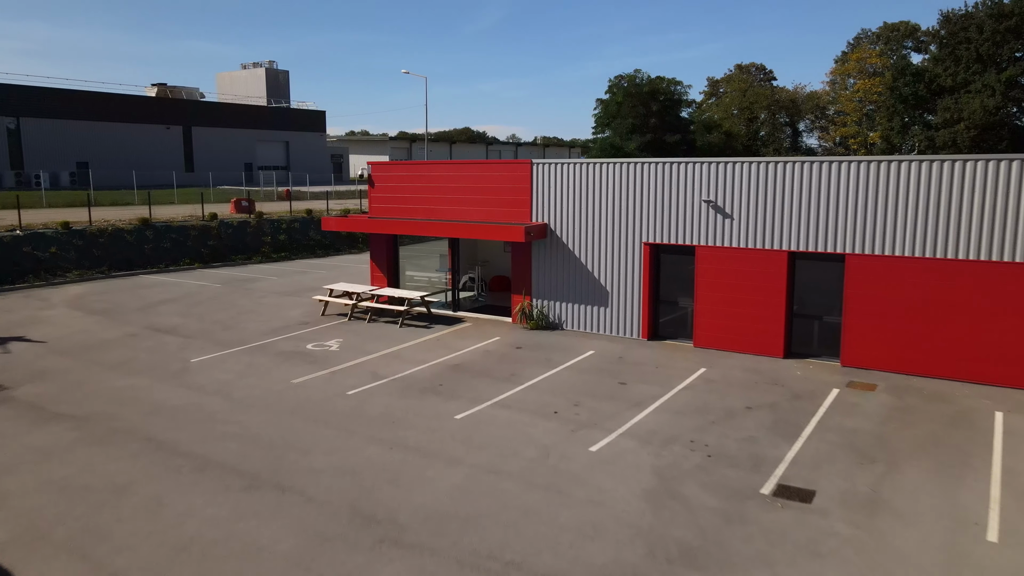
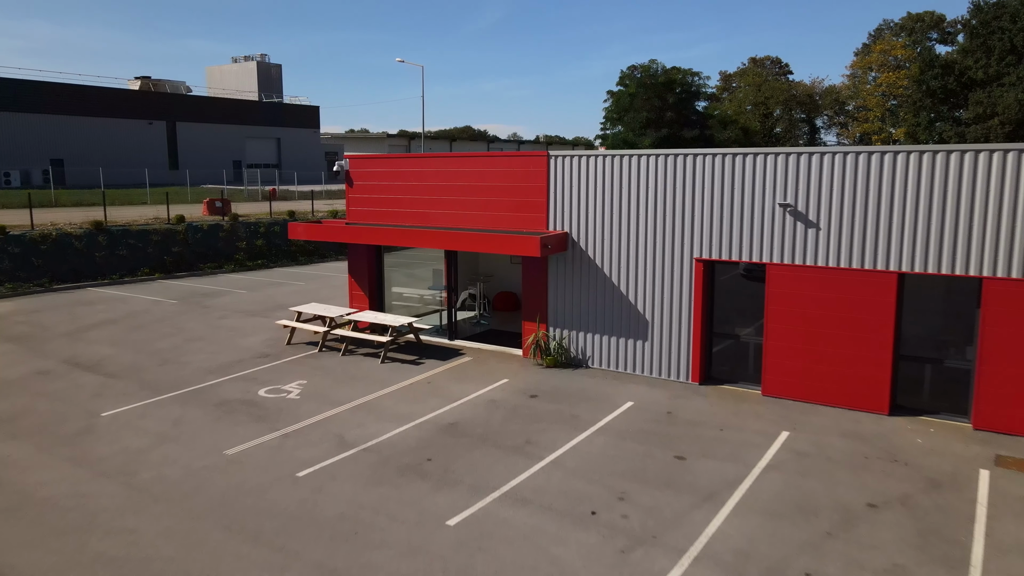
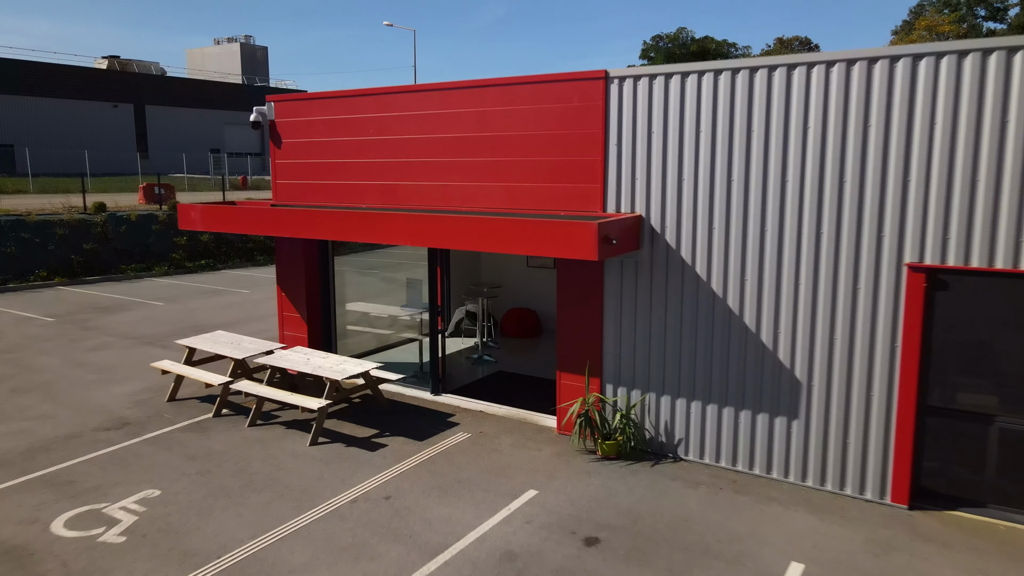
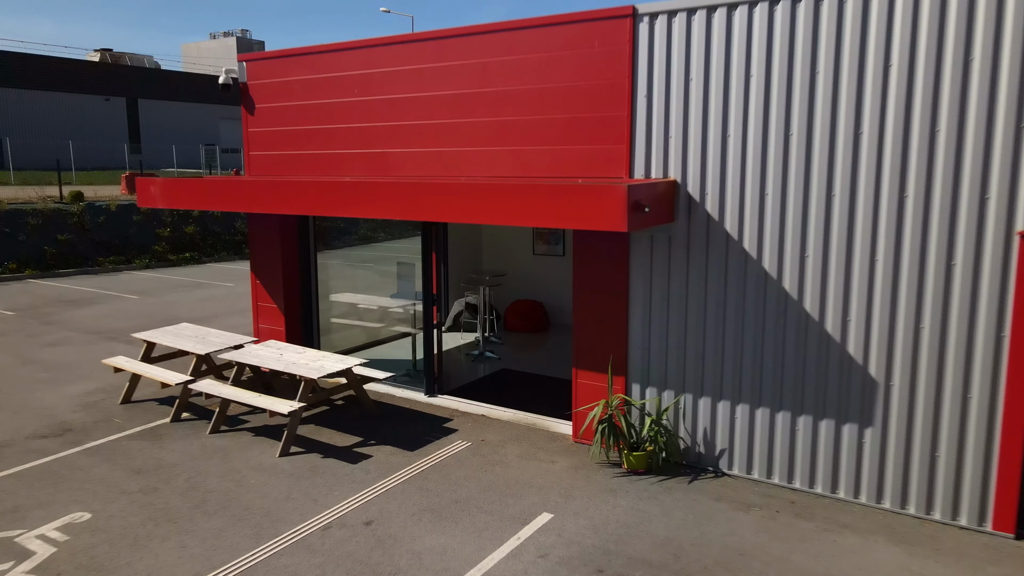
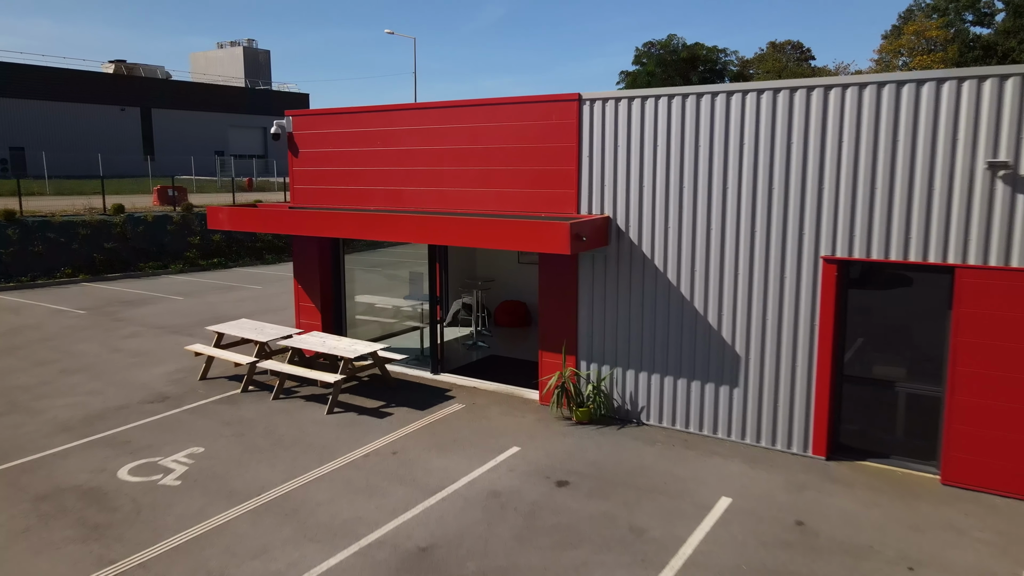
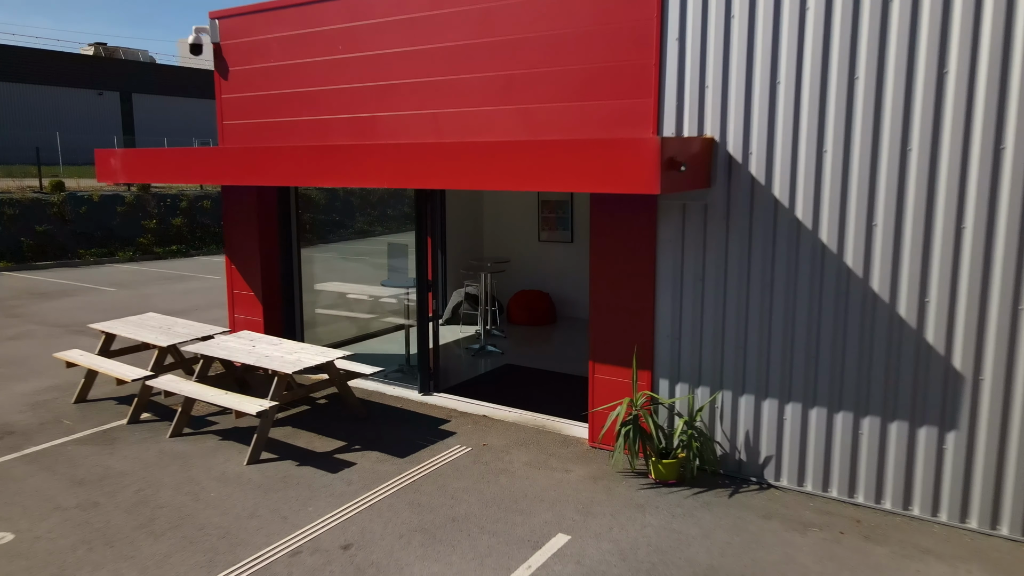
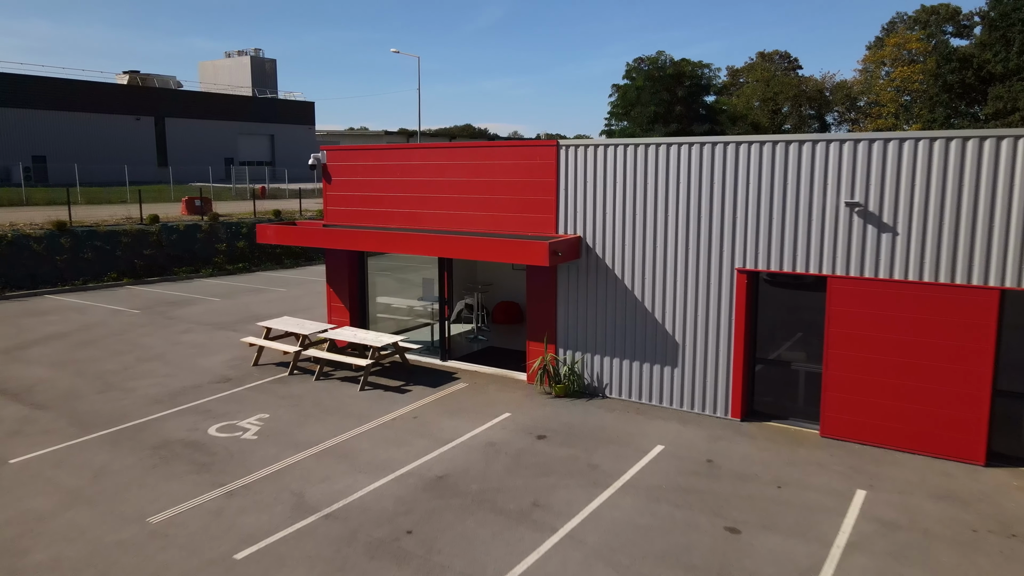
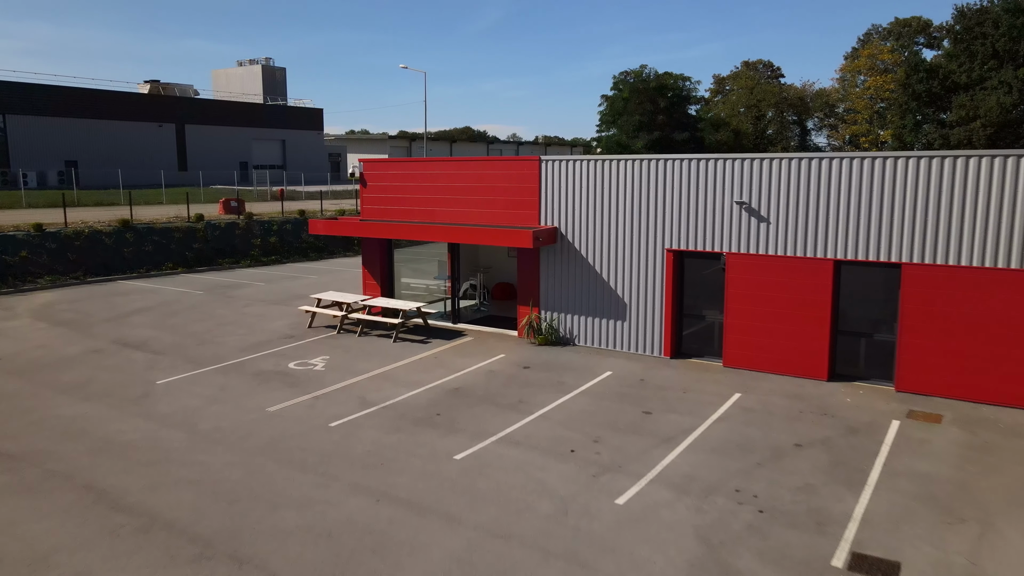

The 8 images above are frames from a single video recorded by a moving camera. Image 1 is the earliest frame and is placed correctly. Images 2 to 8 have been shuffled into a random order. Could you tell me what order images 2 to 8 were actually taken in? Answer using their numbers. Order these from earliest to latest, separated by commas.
8, 2, 7, 5, 3, 4, 6
